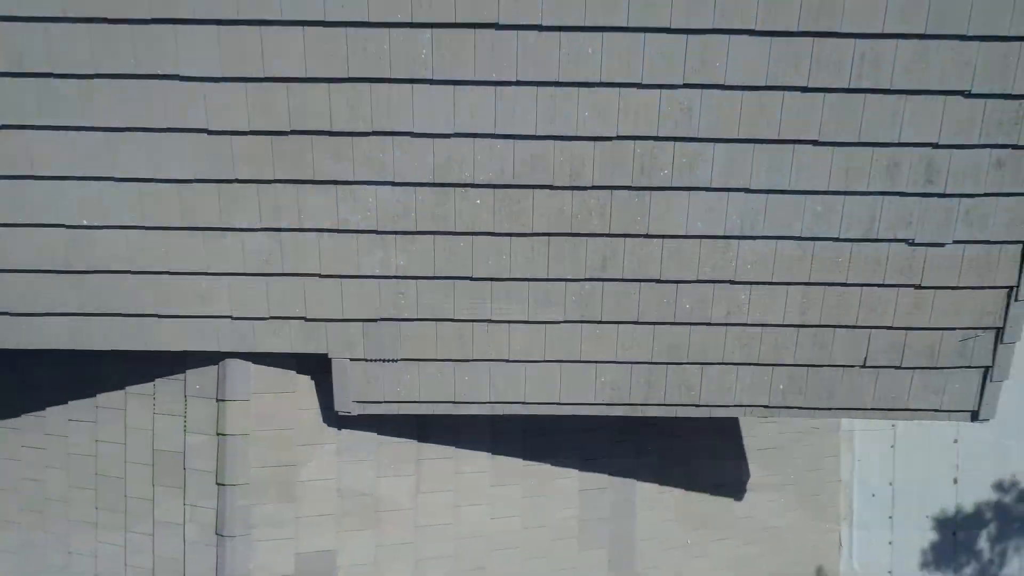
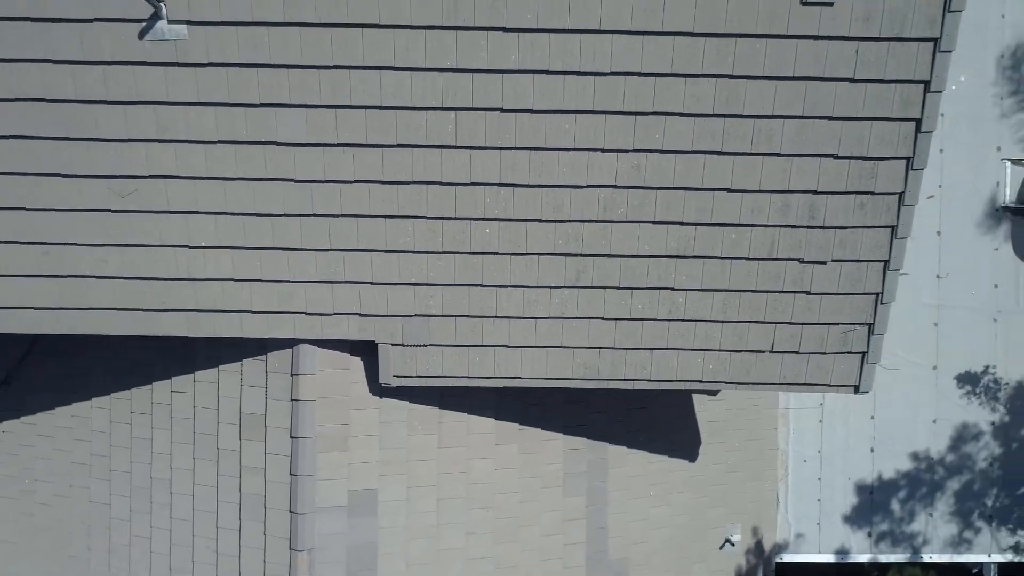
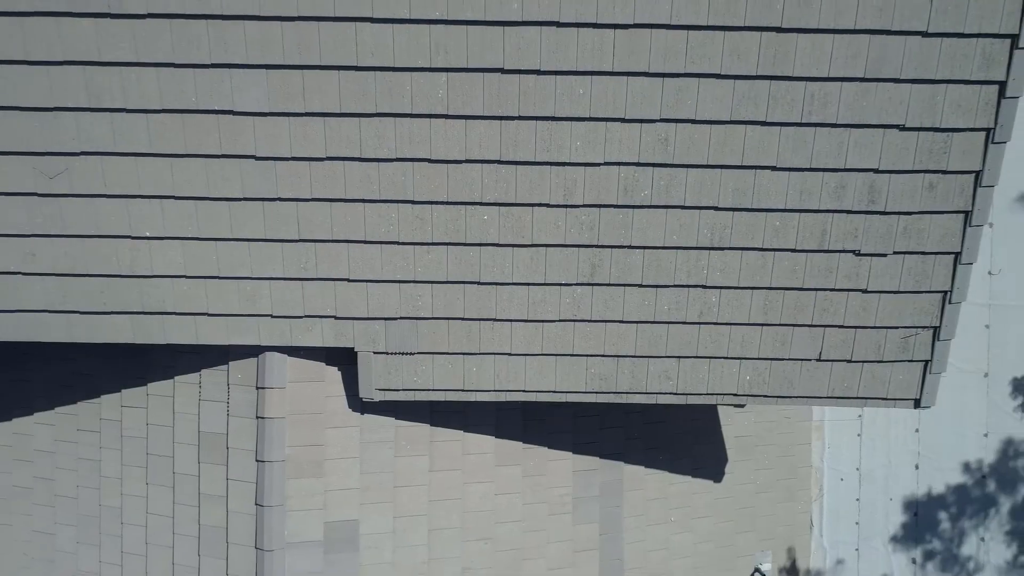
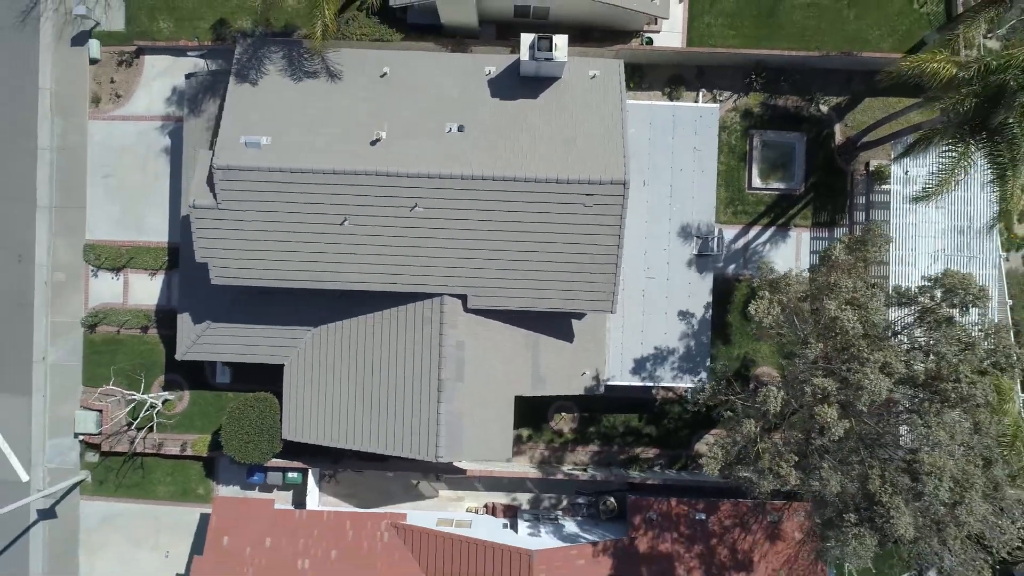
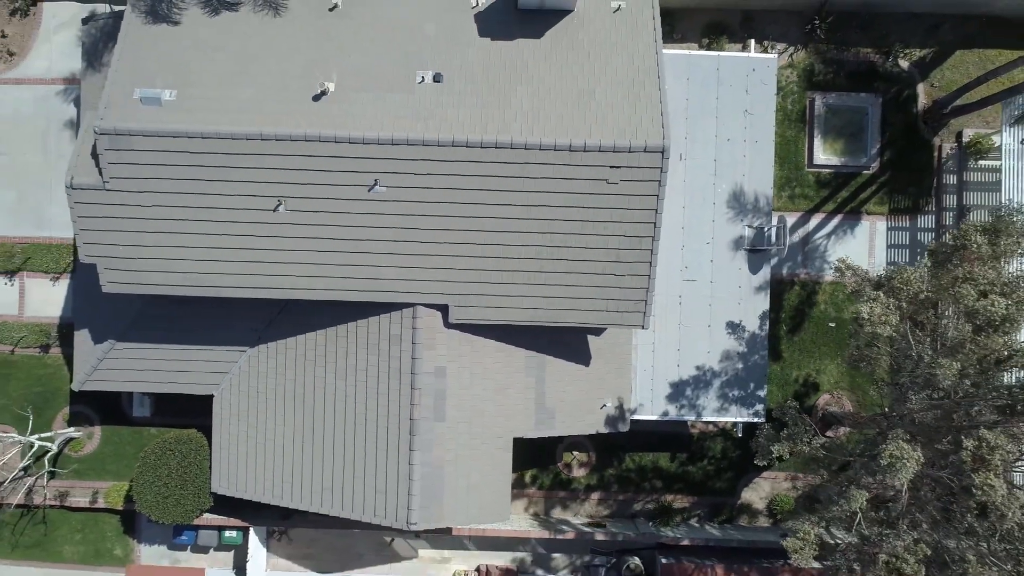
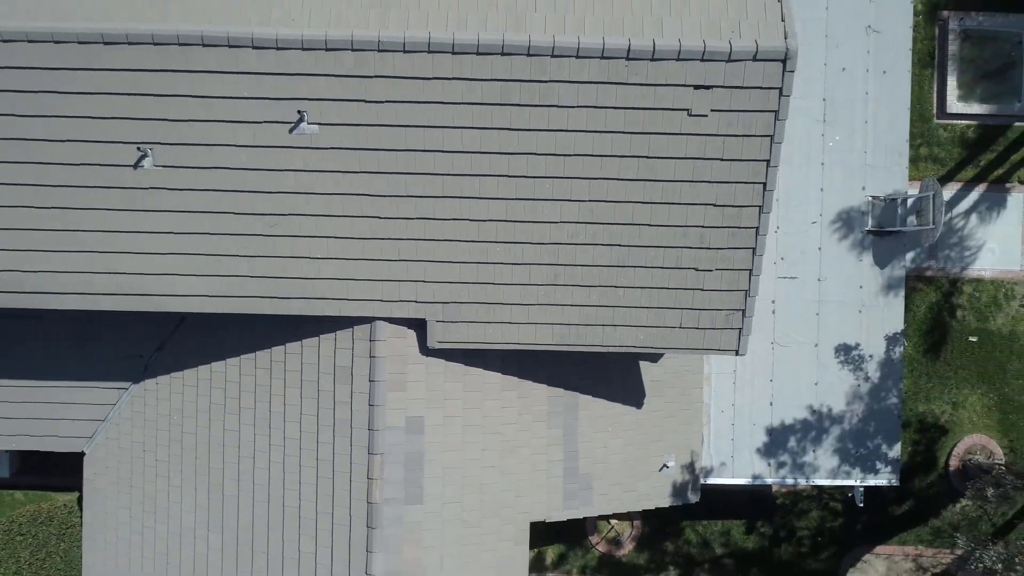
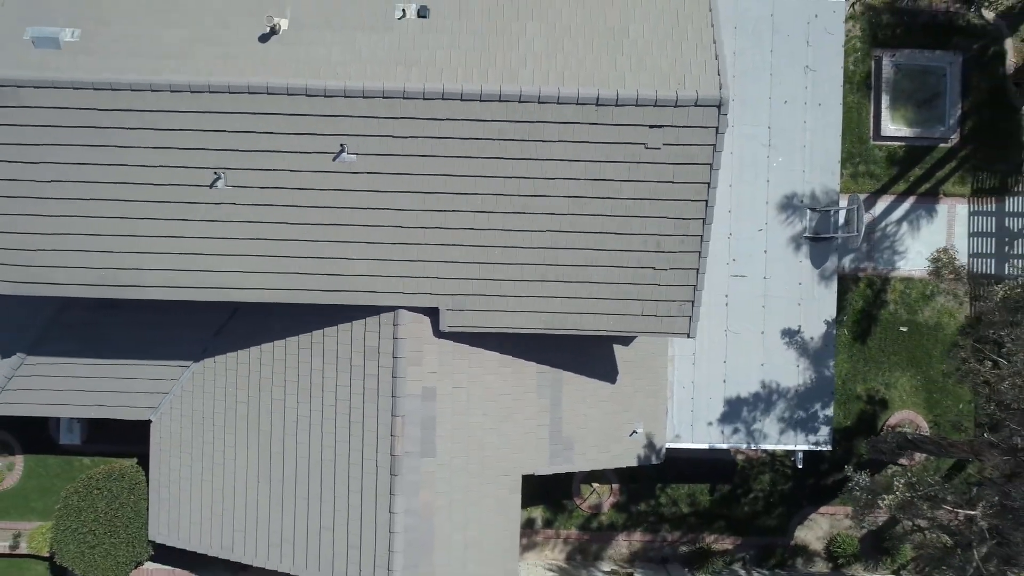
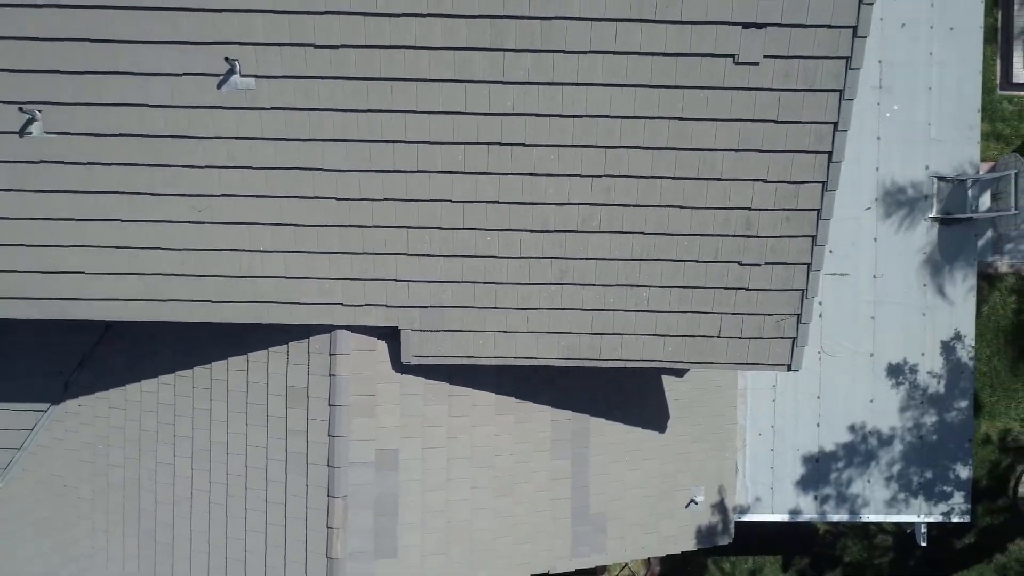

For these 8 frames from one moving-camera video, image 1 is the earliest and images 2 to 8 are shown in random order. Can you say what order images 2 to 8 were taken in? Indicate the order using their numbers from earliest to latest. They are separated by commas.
3, 2, 8, 6, 7, 5, 4
